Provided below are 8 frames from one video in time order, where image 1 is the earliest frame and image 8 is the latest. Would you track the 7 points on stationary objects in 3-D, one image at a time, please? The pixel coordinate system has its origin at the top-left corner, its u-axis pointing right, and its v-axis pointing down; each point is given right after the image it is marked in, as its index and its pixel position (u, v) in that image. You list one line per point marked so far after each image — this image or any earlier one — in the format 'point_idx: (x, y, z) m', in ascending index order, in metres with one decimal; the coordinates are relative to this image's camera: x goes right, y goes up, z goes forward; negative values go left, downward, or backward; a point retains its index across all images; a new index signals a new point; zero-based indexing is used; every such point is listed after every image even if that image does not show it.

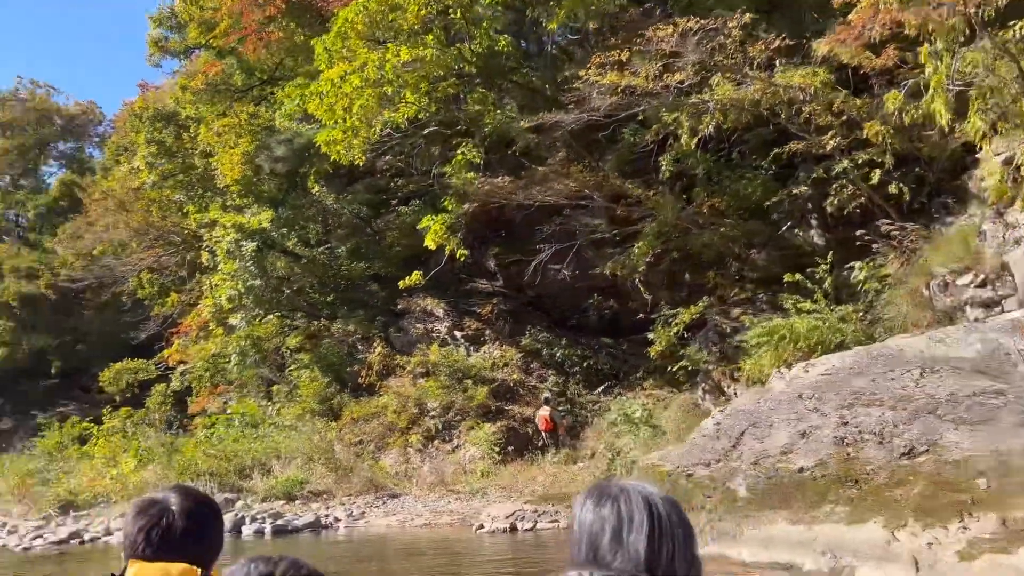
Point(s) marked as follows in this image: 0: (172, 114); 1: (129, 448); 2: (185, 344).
0: (-6.7, +3.4, +15.9) m
1: (-7.2, -3.0, +15.3) m
2: (-6.9, -1.2, +17.2) m
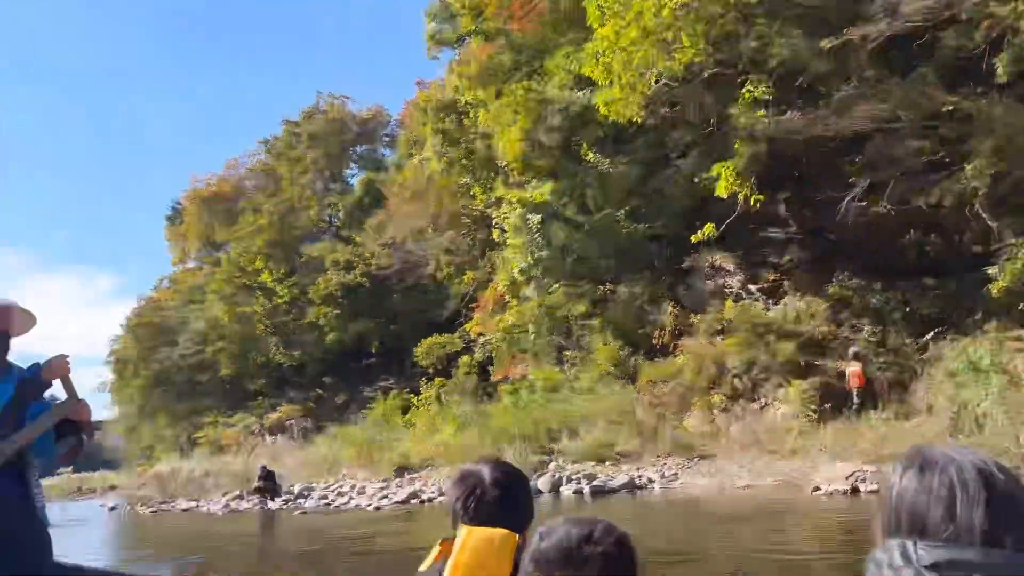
0: (-1.3, +3.9, +16.9) m
1: (-1.3, -2.6, +16.6) m
2: (-0.6, -0.7, +18.3) m
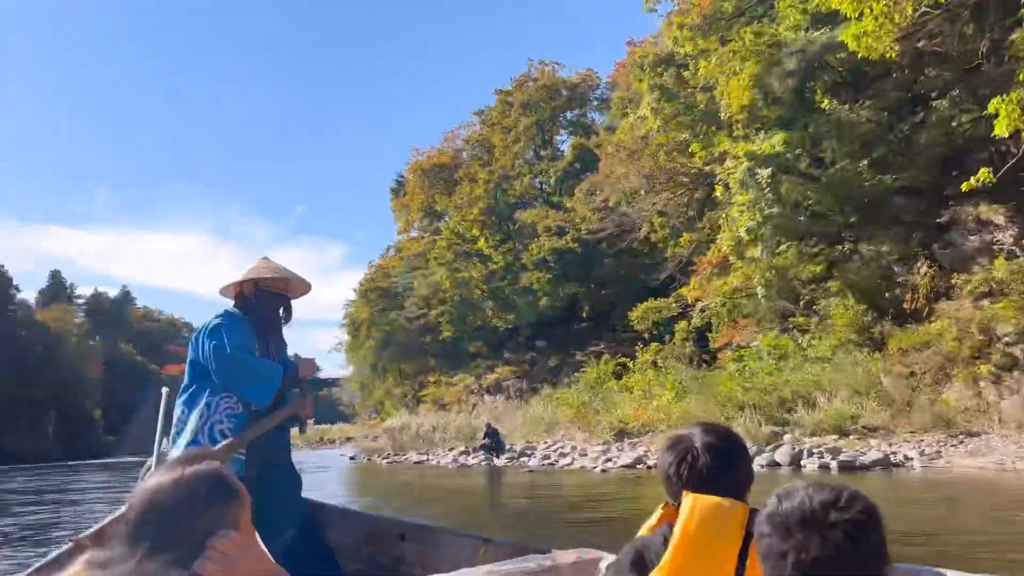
0: (+3.2, +4.6, +16.1) m
1: (+3.1, -1.9, +16.1) m
2: (+4.2, +0.1, +17.5) m
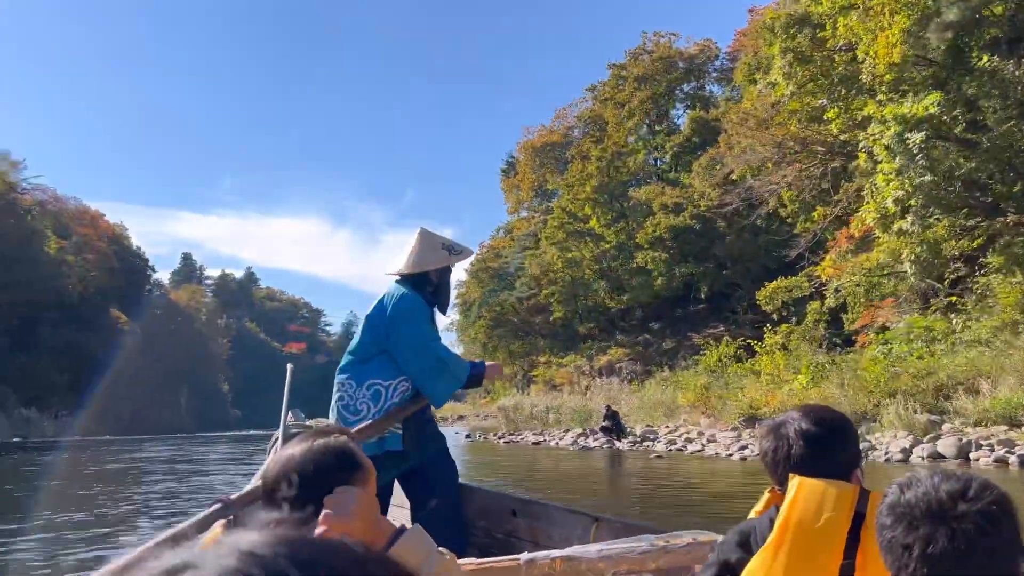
0: (+5.4, +5.1, +15.0) m
1: (+5.3, -1.5, +15.1) m
2: (+6.6, +0.6, +16.3) m
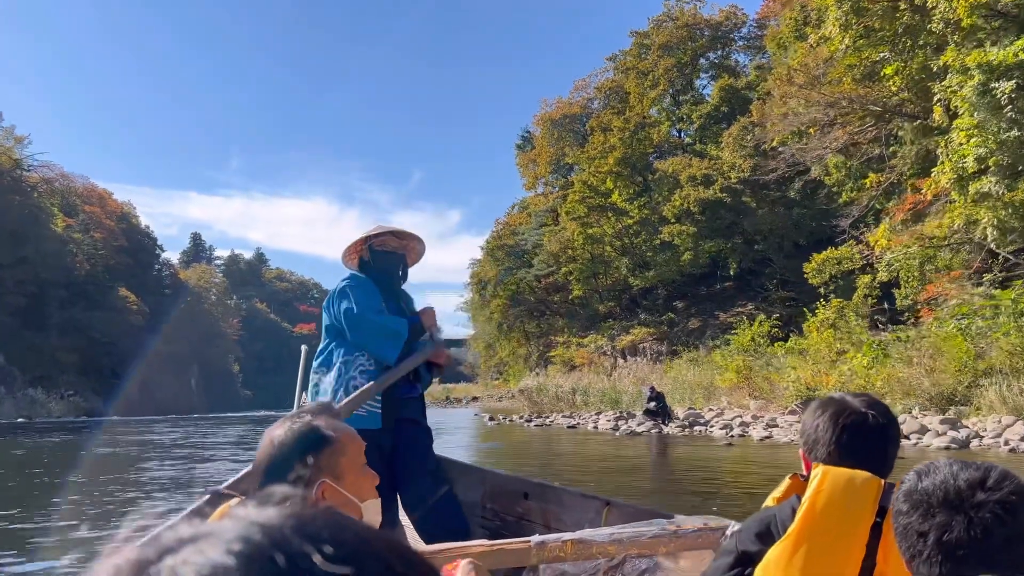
0: (+6.0, +5.5, +13.7) m
1: (+5.9, -1.0, +14.0) m
2: (+7.2, +1.1, +15.1) m
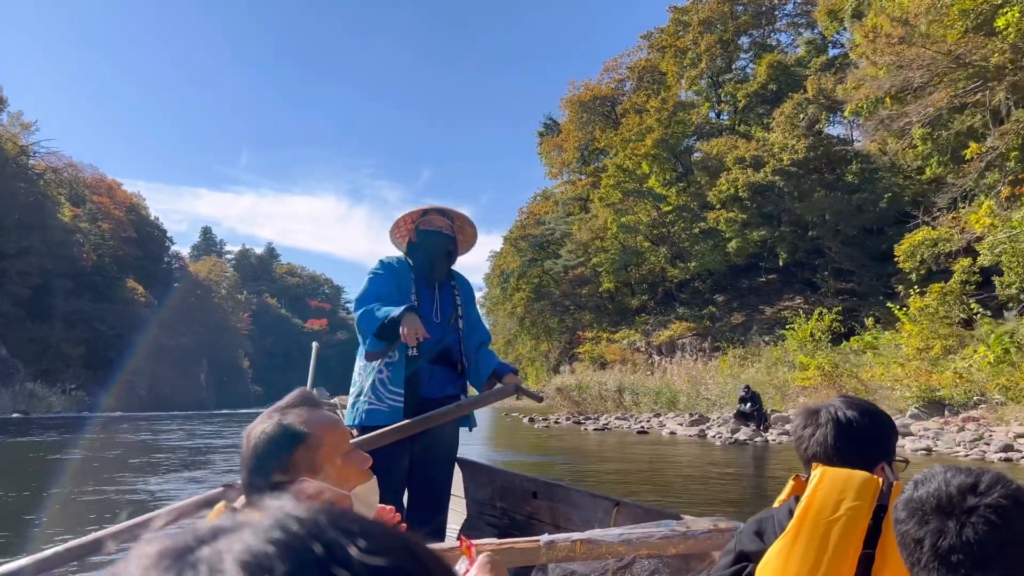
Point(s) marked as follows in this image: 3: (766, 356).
0: (+6.8, +5.8, +11.8) m
1: (+6.6, -0.7, +12.0) m
2: (+8.0, +1.3, +13.2) m
3: (+6.0, -1.5, +18.9) m
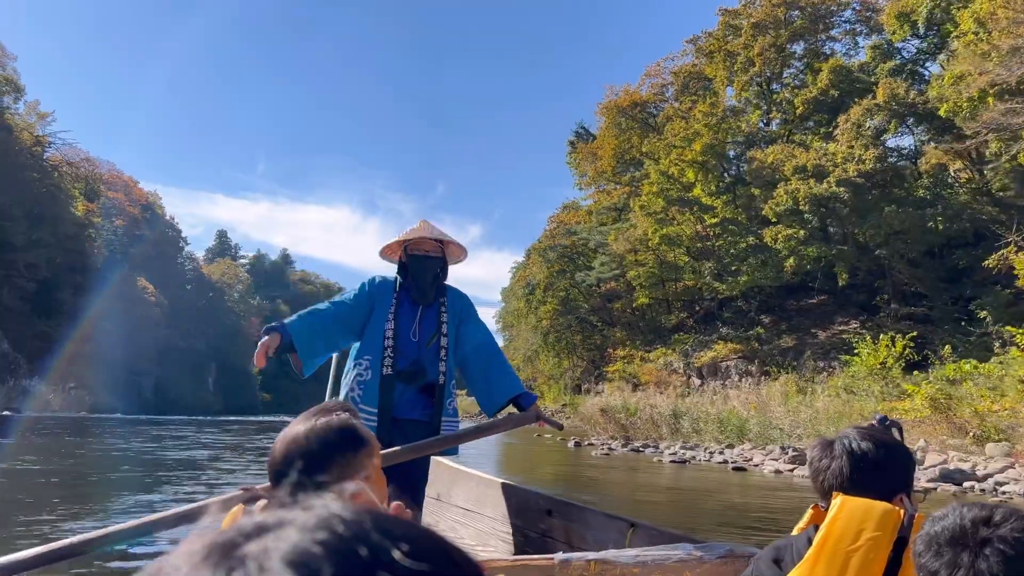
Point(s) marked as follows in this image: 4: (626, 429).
0: (+7.8, +5.5, +10.0) m
1: (+7.4, -1.0, +10.1) m
2: (+8.8, +1.0, +11.3) m
3: (+6.8, -2.0, +17.0) m
4: (+2.2, -2.8, +16.2) m
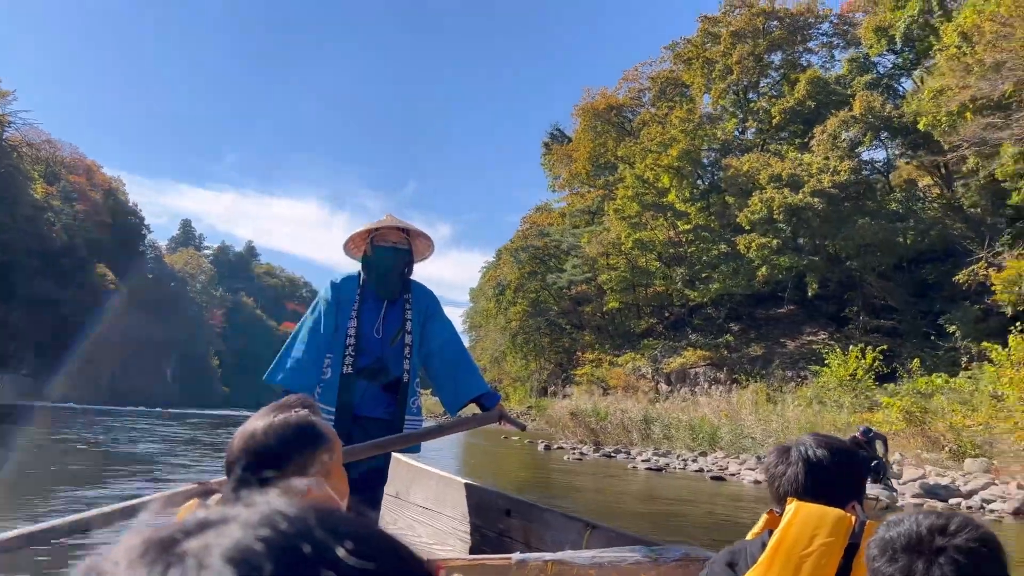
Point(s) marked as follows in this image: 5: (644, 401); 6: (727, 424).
0: (+7.7, +5.2, +10.0) m
1: (+7.0, -1.3, +10.1) m
2: (+8.5, +0.7, +11.3) m
3: (+6.2, -2.2, +16.9) m
4: (+1.6, -2.8, +15.9) m
5: (+3.0, -2.6, +18.5) m
6: (+3.7, -2.4, +14.0) m
